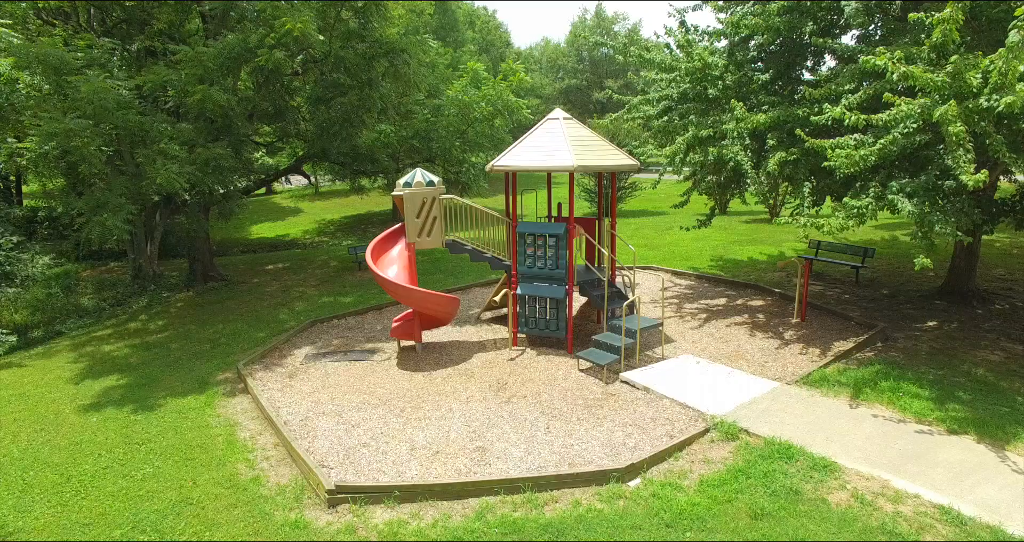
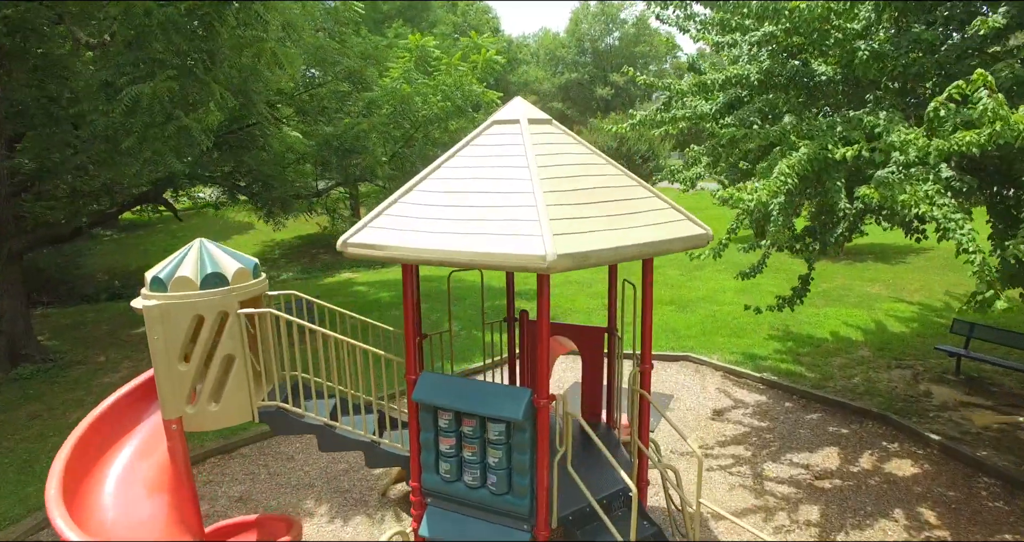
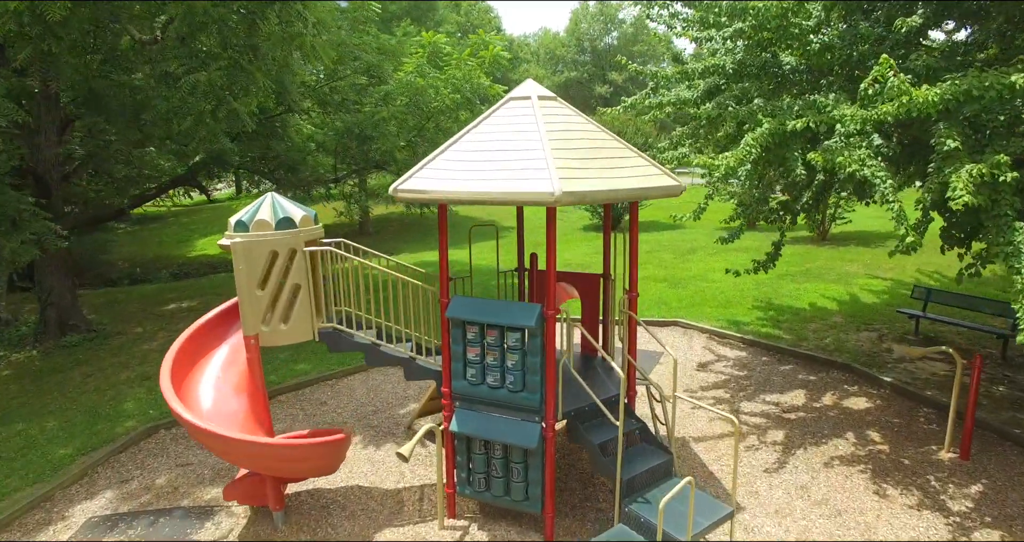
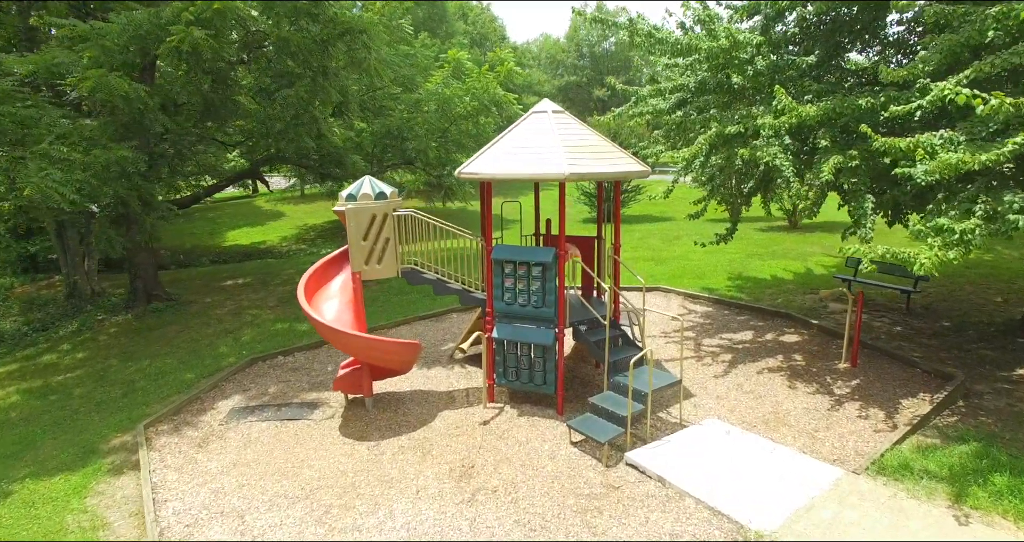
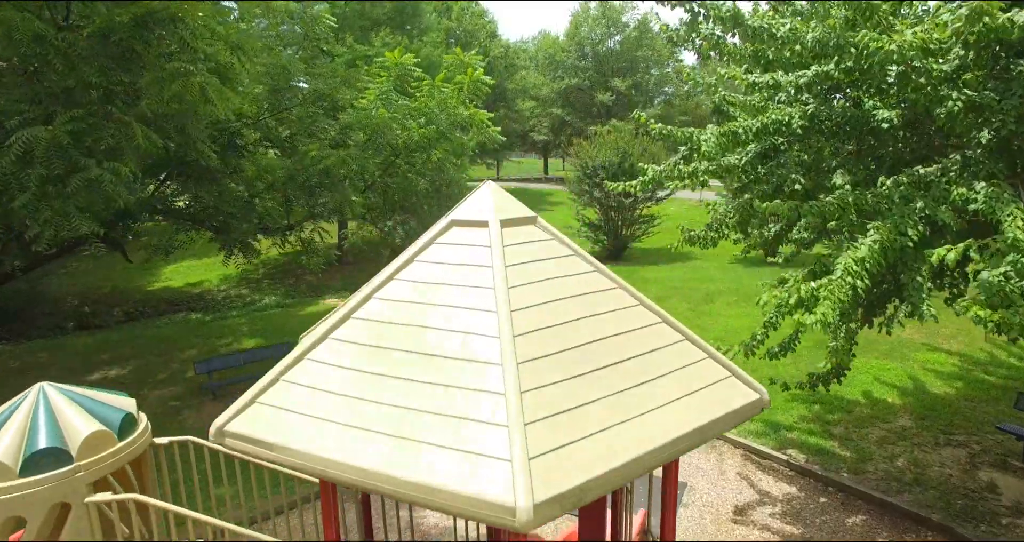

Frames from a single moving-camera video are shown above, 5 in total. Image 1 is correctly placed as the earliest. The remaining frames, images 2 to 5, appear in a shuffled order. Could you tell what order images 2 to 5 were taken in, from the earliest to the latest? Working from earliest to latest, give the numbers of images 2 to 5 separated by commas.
4, 3, 2, 5
